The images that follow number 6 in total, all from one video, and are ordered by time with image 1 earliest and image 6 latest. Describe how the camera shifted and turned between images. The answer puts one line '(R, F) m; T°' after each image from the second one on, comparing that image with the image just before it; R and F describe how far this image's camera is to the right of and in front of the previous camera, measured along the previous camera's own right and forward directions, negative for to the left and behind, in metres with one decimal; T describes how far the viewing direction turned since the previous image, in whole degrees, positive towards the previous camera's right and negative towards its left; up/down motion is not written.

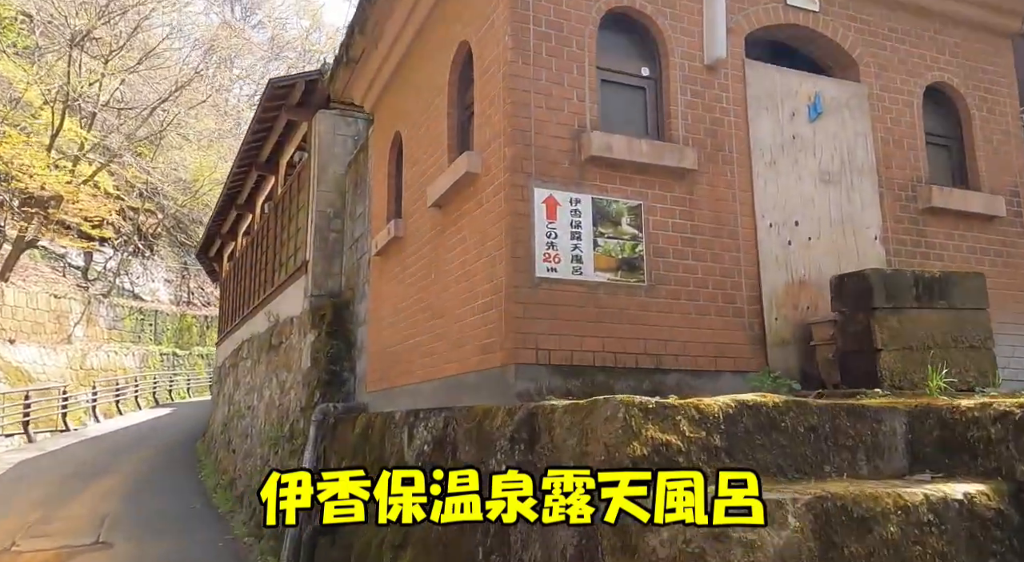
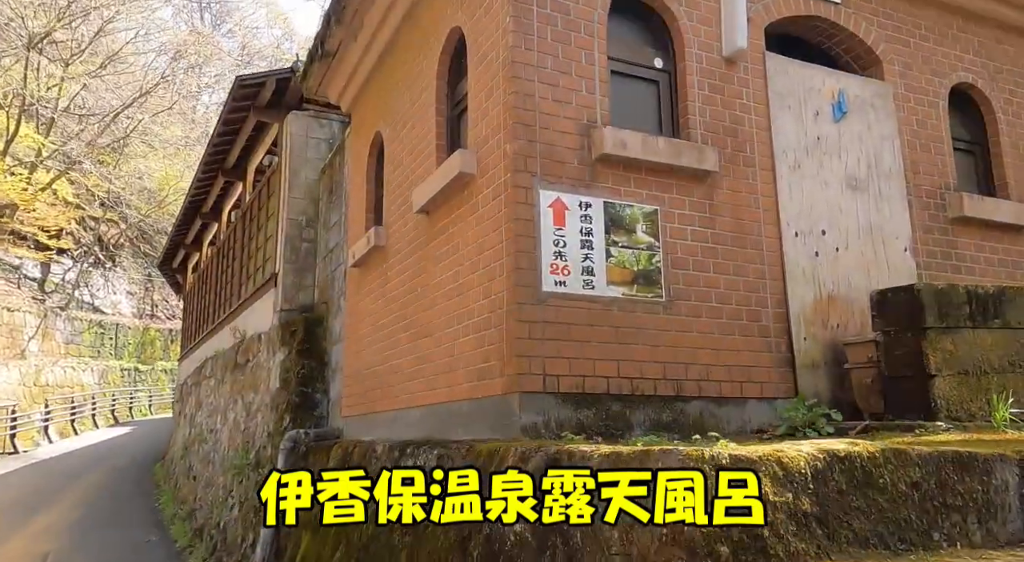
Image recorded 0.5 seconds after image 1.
(-0.2, +0.7) m; +2°
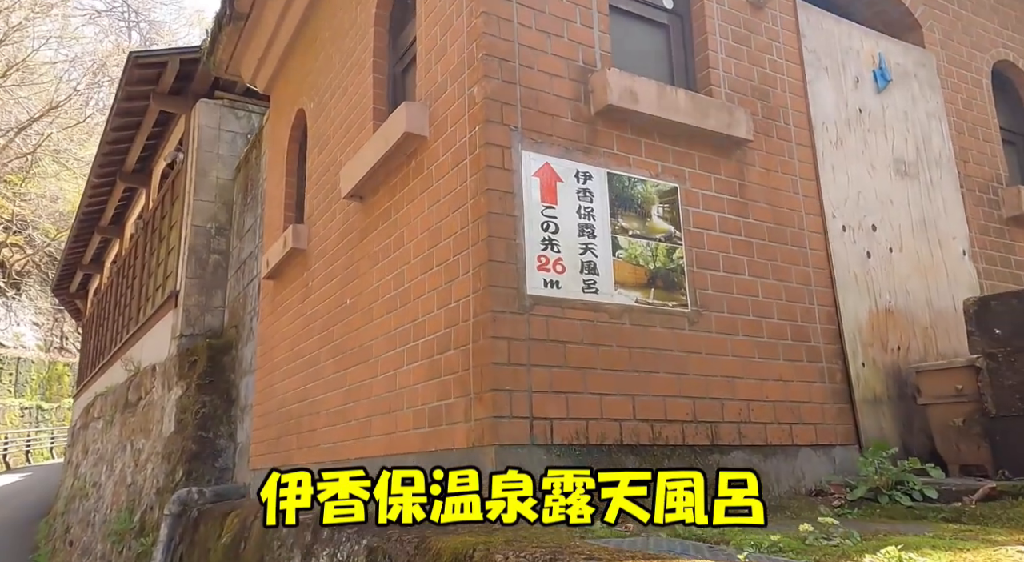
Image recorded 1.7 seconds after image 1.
(-0.1, +1.4) m; +4°
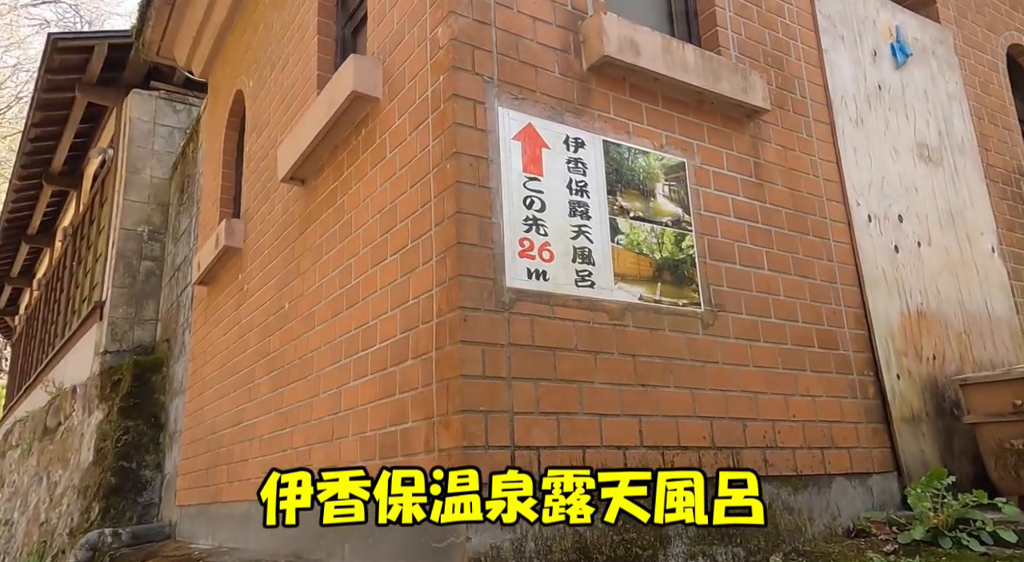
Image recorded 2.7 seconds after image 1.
(0.0, +0.7) m; +3°
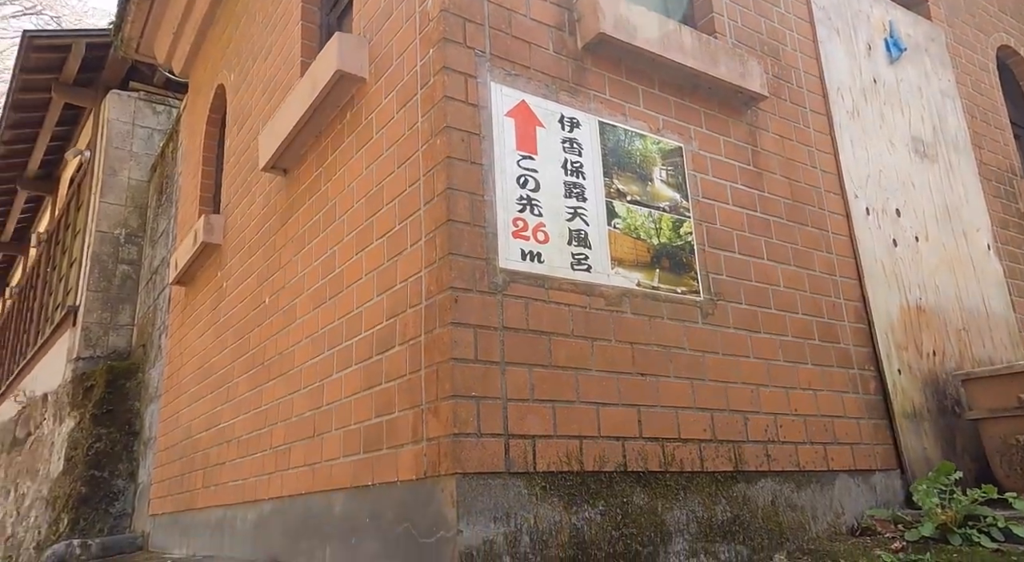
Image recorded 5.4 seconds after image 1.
(0.0, +0.1) m; +1°
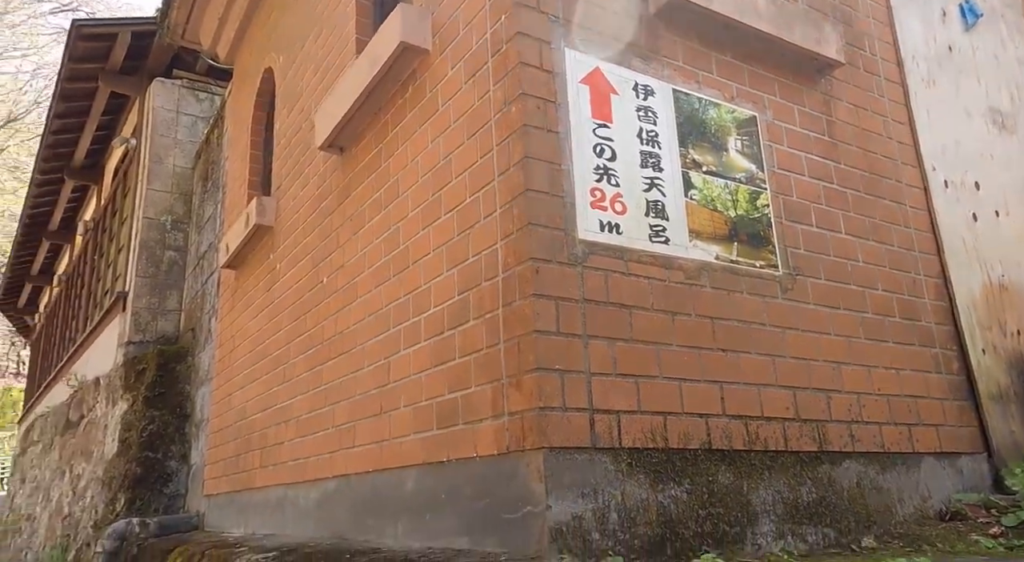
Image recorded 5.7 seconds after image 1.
(-0.1, +0.1) m; -2°
